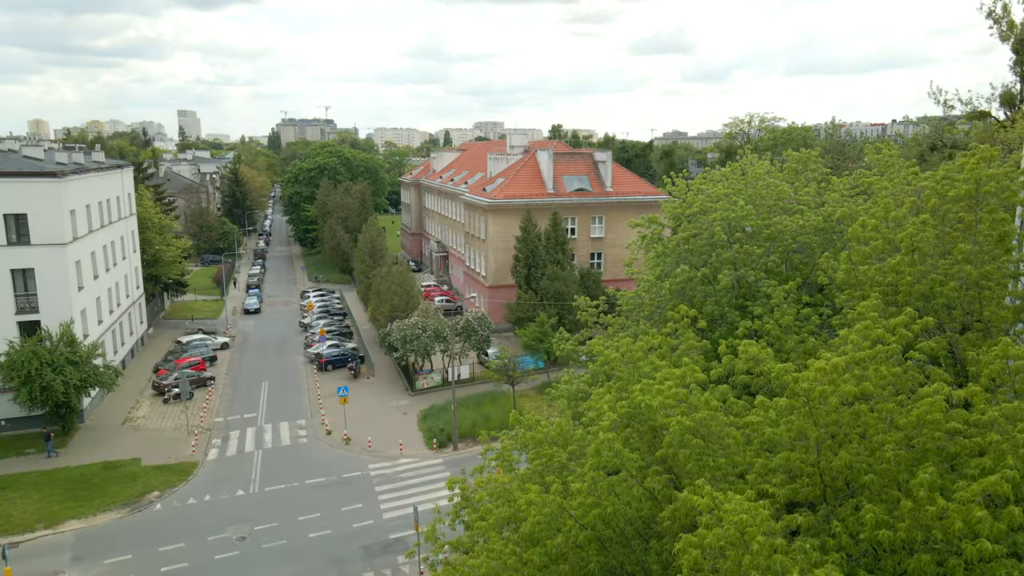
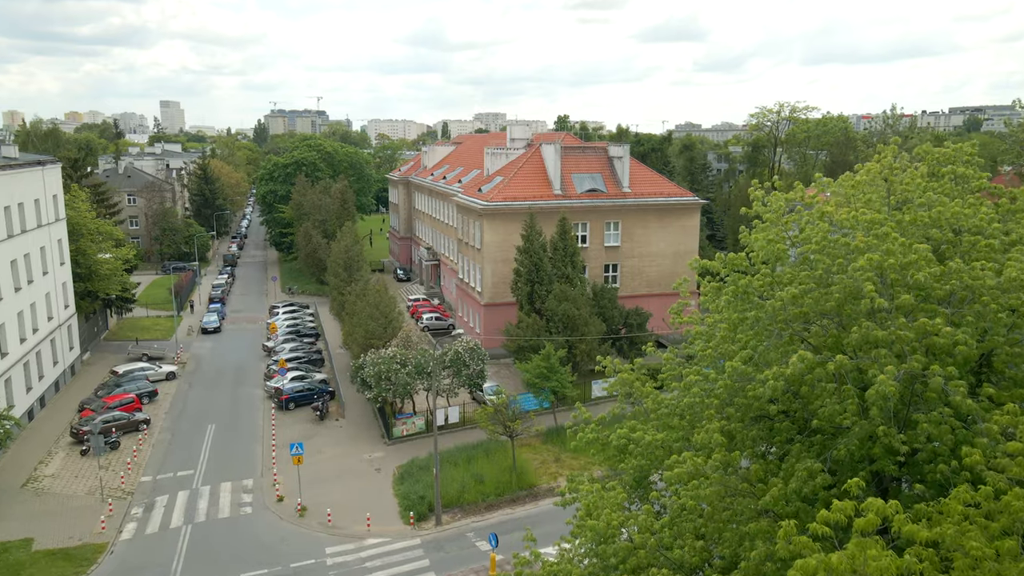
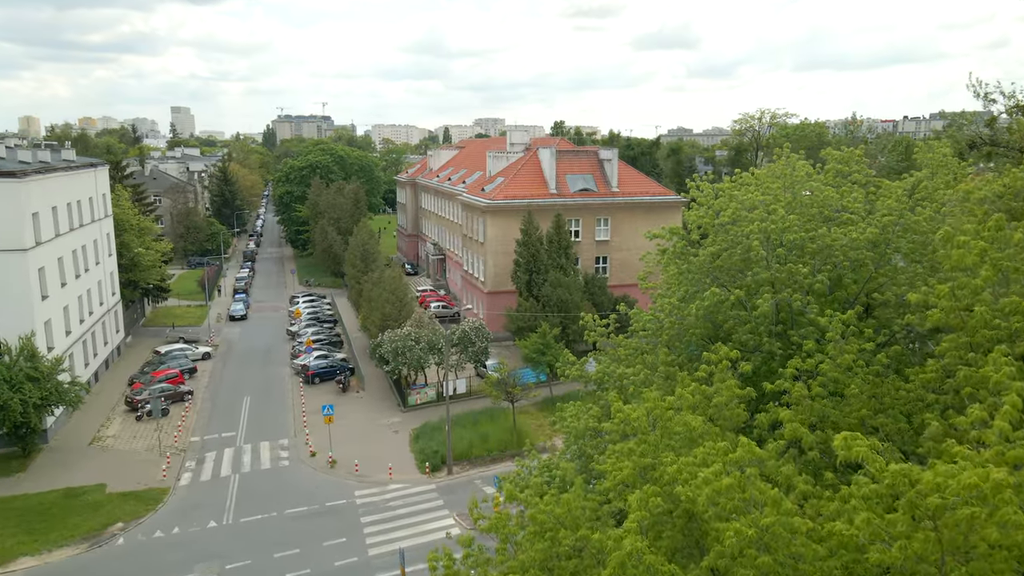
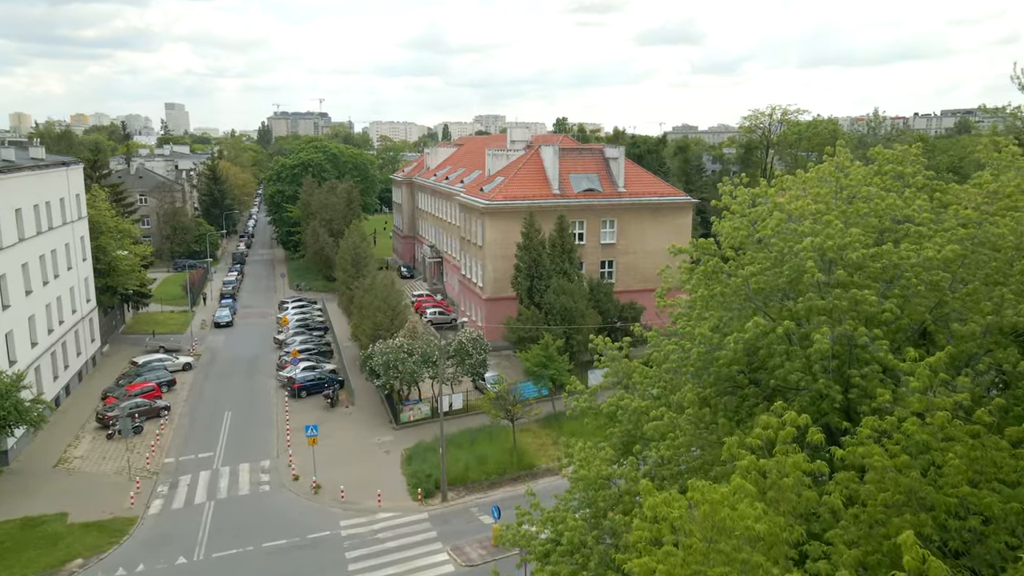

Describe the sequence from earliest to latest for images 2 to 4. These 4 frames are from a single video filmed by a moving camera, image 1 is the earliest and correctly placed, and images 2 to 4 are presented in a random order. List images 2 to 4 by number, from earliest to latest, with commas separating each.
3, 4, 2
